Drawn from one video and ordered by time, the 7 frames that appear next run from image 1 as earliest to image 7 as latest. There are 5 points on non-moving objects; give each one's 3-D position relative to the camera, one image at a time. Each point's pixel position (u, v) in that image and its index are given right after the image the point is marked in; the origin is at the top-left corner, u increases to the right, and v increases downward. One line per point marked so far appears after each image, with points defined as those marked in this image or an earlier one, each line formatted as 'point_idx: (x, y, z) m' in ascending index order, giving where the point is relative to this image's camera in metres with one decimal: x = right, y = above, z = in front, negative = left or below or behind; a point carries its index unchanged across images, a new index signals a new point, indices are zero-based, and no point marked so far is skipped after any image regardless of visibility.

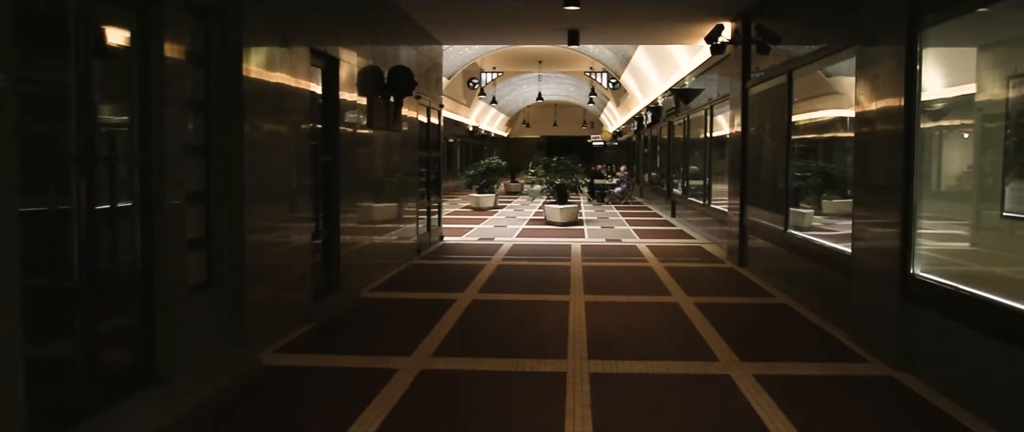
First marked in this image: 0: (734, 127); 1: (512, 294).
0: (+2.7, +1.1, +9.0) m
1: (0.0, -0.7, +6.8) m
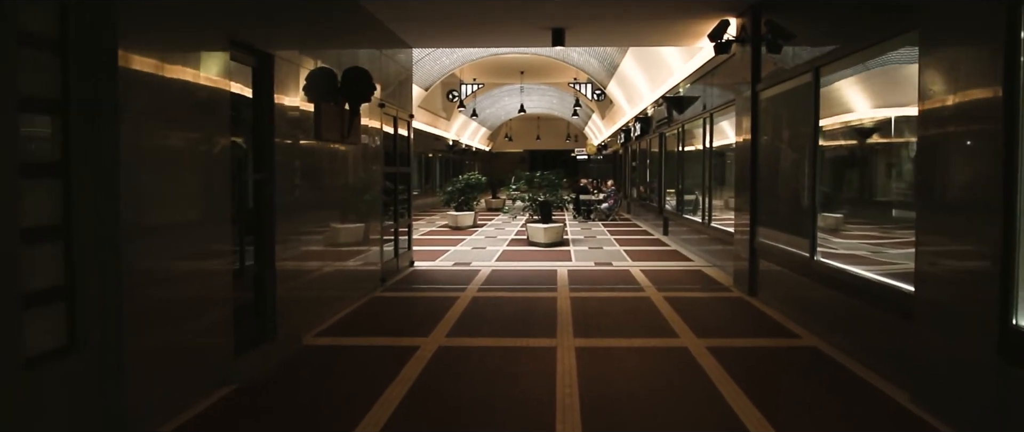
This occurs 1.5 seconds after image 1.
0: (+2.5, +0.9, +8.0) m
1: (-0.2, -0.9, +5.7) m
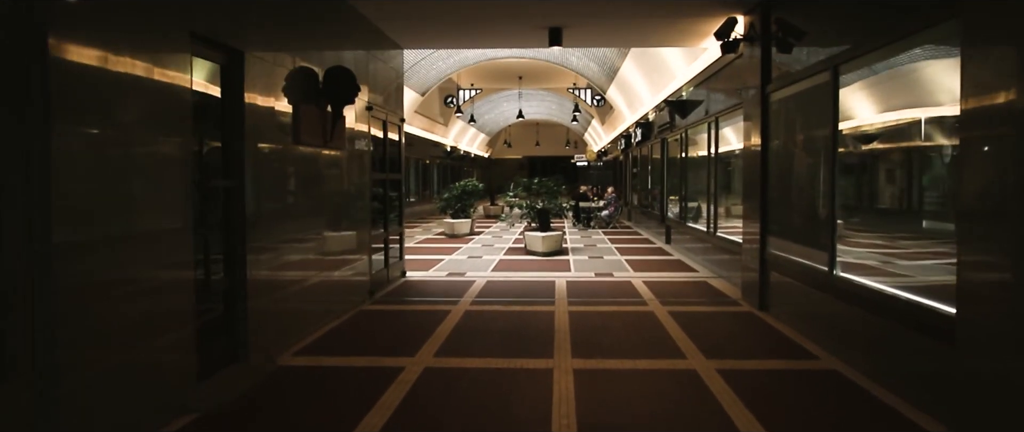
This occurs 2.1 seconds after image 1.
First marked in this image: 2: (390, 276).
0: (+2.4, +0.8, +7.5) m
1: (-0.2, -1.0, +5.2) m
2: (-1.5, -0.8, +9.3) m
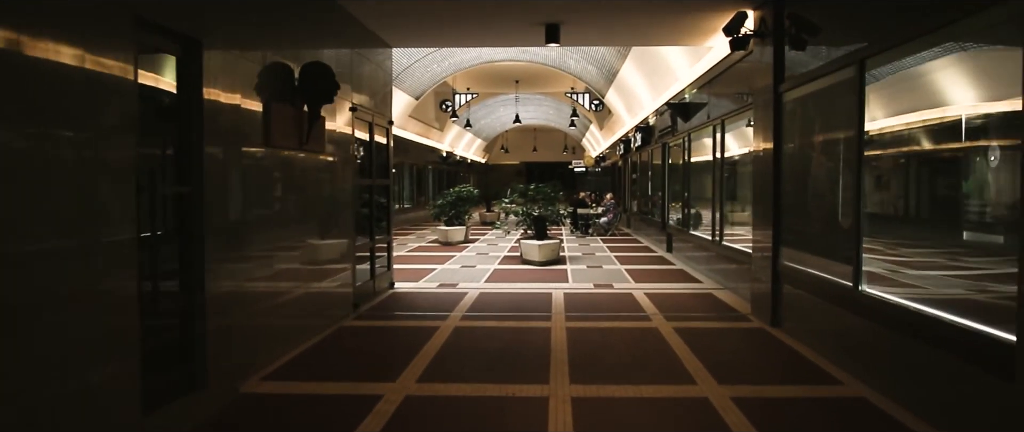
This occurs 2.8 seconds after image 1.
0: (+2.3, +0.7, +7.1) m
1: (-0.3, -1.1, +4.7) m
2: (-1.6, -0.8, +8.8) m
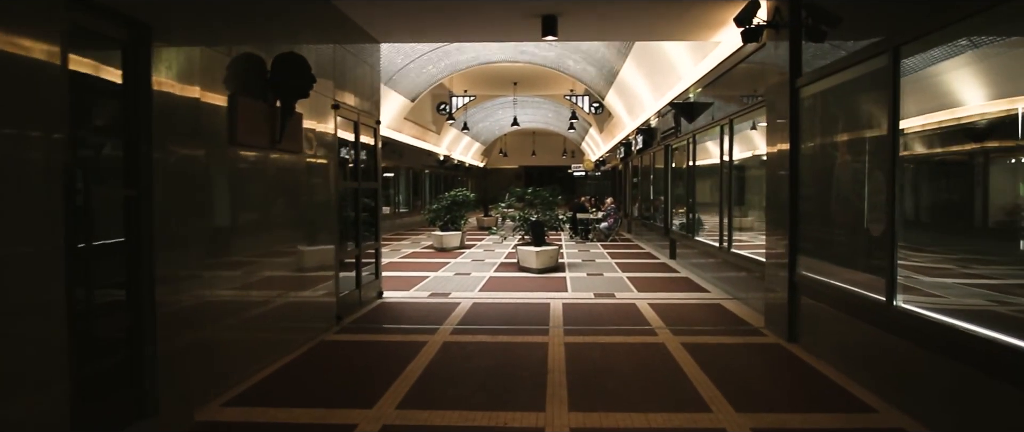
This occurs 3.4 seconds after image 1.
0: (+2.3, +0.6, +6.6) m
1: (-0.3, -1.1, +4.2) m
2: (-1.7, -0.9, +8.3) m
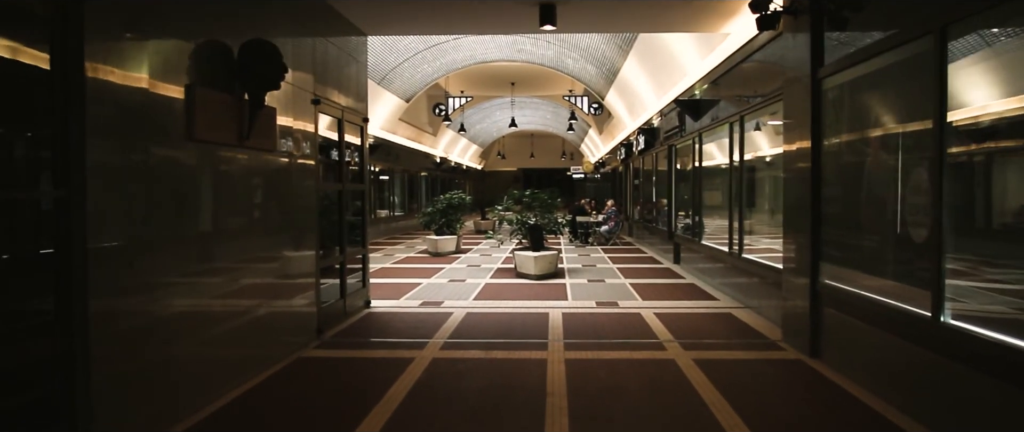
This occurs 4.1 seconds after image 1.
0: (+2.3, +0.6, +6.1) m
1: (-0.4, -1.1, +3.7) m
2: (-1.7, -0.9, +7.8) m
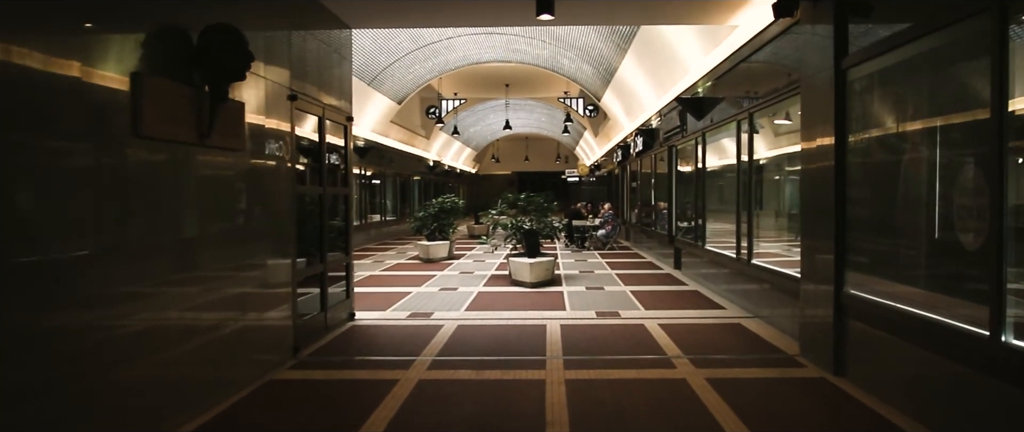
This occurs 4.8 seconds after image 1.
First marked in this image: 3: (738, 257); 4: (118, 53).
0: (+2.2, +0.6, +5.6) m
1: (-0.4, -1.2, +3.2) m
2: (-1.7, -1.0, +7.3) m
3: (+2.5, -0.5, +7.5) m
4: (-1.9, +0.8, +3.7) m
